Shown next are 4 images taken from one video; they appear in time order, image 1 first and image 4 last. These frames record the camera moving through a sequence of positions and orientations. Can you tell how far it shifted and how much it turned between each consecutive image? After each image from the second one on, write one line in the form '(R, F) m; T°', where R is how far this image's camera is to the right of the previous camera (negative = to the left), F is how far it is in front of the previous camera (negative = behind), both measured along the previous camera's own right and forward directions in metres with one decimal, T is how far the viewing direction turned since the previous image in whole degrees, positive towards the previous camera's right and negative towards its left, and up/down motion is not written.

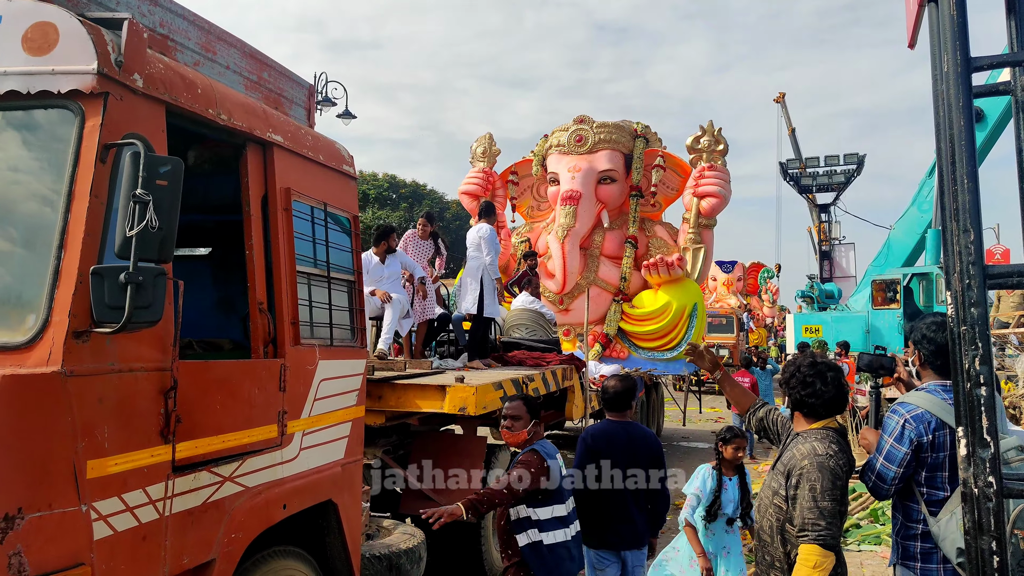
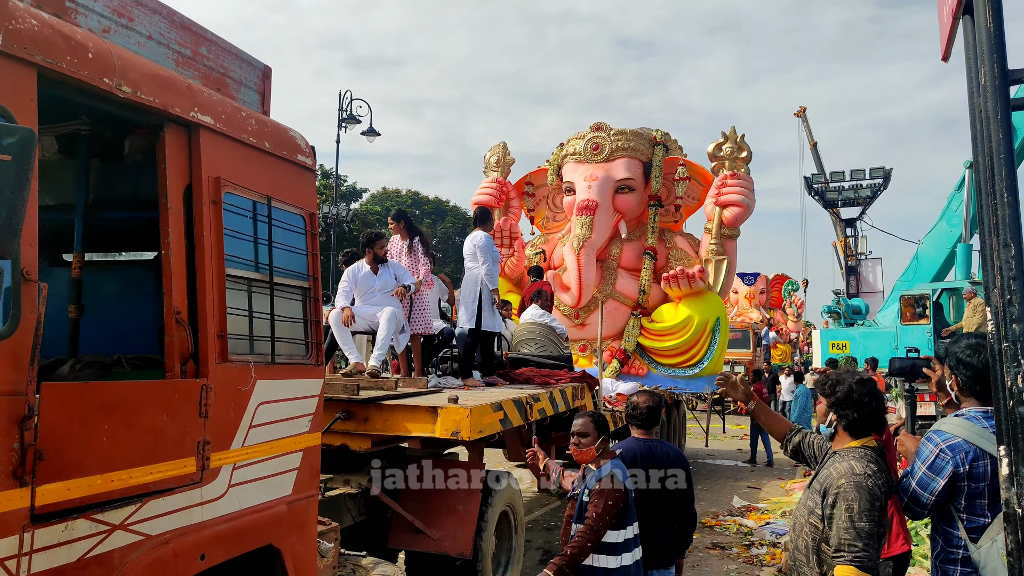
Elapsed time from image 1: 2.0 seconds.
(+0.1, +0.4) m; -2°
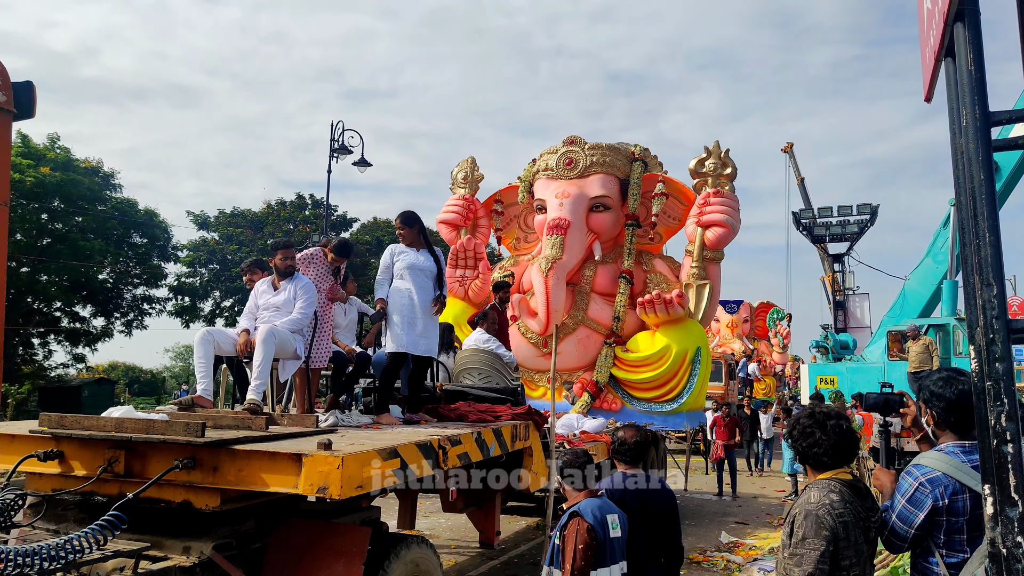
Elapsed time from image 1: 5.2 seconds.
(-0.2, -0.4) m; +1°
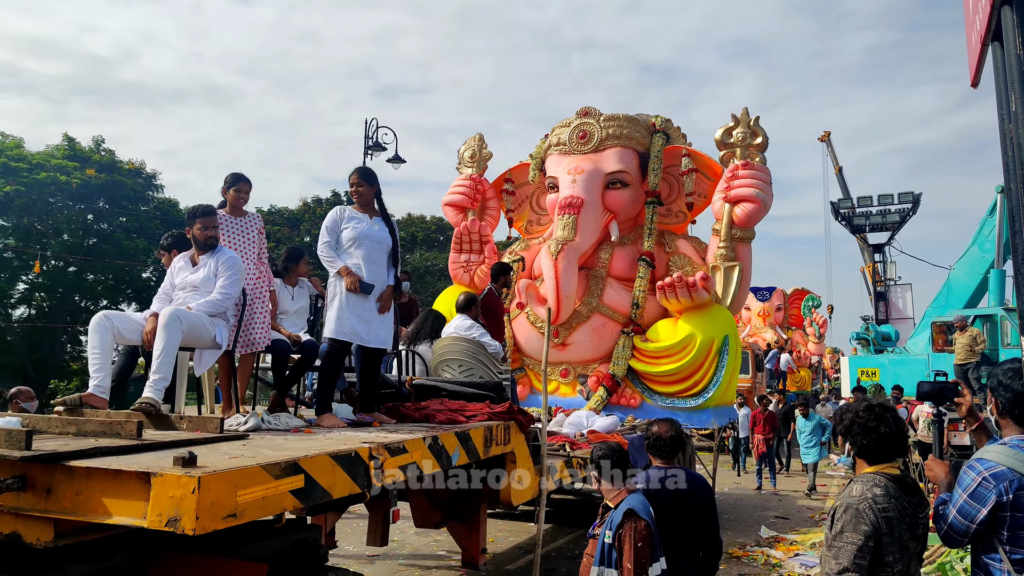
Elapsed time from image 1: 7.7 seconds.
(+0.4, +0.9) m; -3°
